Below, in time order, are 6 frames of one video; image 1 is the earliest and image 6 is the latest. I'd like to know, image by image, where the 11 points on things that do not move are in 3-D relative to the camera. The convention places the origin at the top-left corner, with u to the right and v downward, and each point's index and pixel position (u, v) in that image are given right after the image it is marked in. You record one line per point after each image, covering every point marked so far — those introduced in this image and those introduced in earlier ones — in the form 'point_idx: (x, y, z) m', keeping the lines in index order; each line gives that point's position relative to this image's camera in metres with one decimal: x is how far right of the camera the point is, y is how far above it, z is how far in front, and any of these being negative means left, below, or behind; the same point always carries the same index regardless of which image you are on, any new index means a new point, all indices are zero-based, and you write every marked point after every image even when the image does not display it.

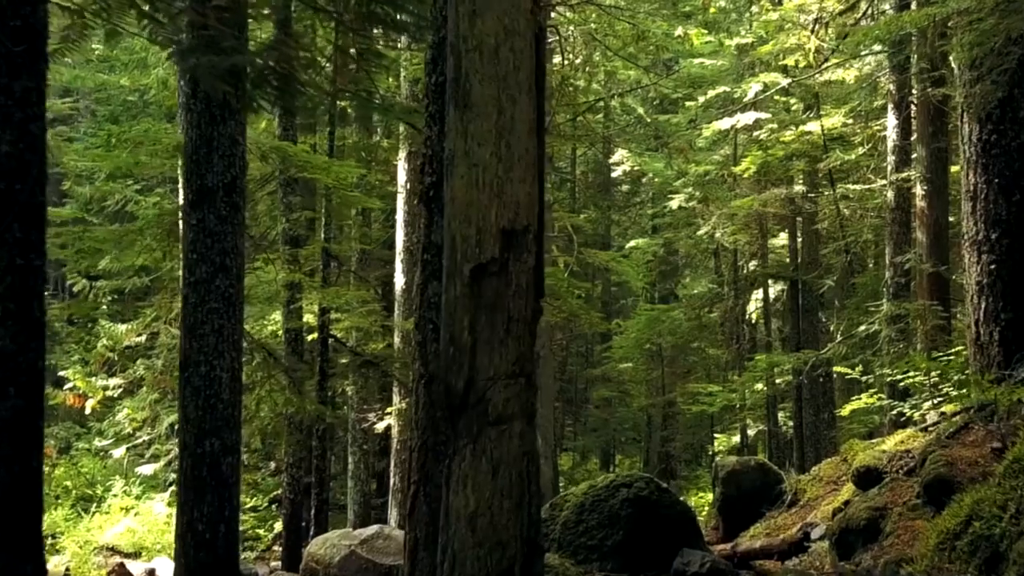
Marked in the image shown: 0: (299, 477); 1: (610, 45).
0: (-2.7, -2.4, +10.6) m
1: (+2.1, +4.9, +17.0) m
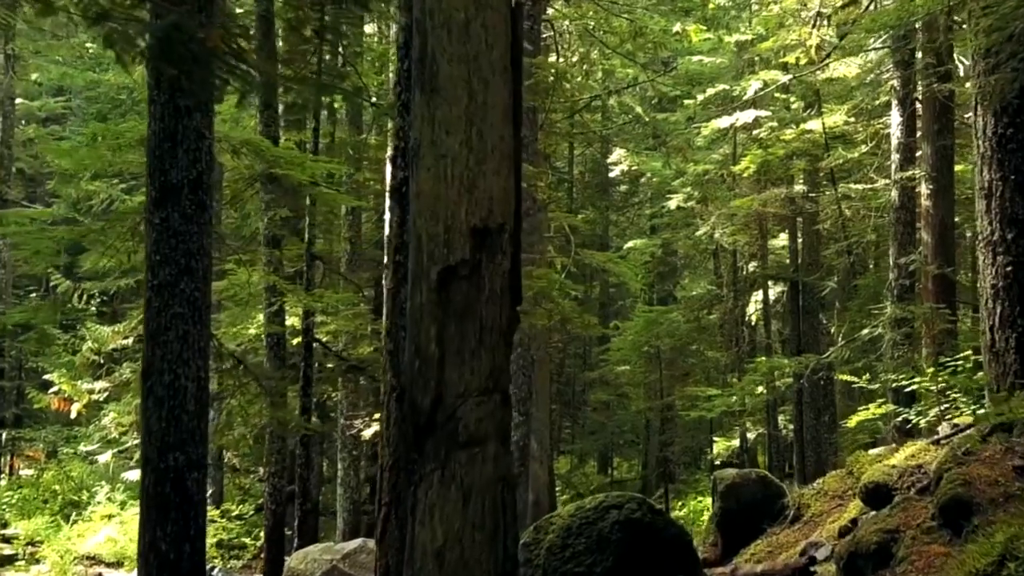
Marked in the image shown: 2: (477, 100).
0: (-2.8, -2.4, +10.2) m
1: (+1.9, +4.9, +16.6) m
2: (-0.1, +0.7, +3.1) m
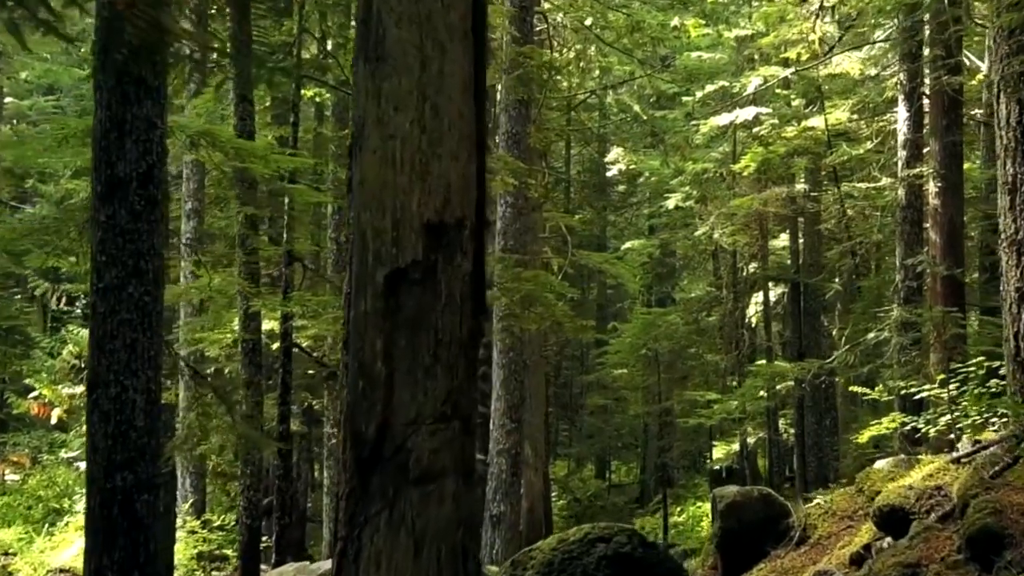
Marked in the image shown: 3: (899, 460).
0: (-3.0, -2.5, +9.7) m
1: (+1.8, +4.8, +16.1) m
2: (-0.3, +0.7, +2.6) m
3: (+3.7, -1.6, +7.9) m
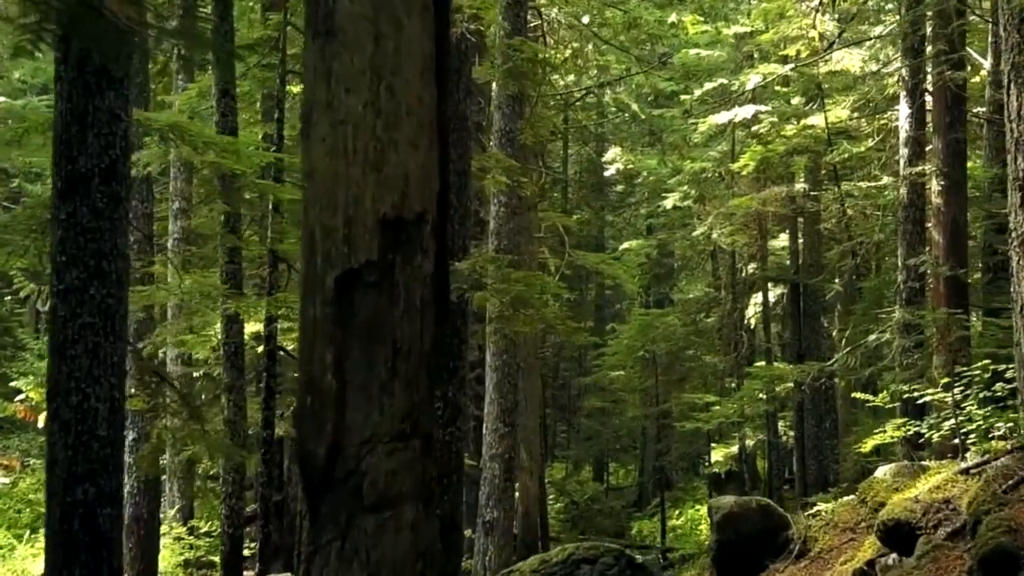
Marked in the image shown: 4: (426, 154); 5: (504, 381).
0: (-3.1, -2.5, +9.5) m
1: (+1.7, +4.8, +15.9) m
2: (-0.3, +0.7, +2.4) m
3: (+3.6, -1.6, +7.7) m
4: (-0.2, +0.4, +2.4) m
5: (-0.1, -1.4, +13.1) m
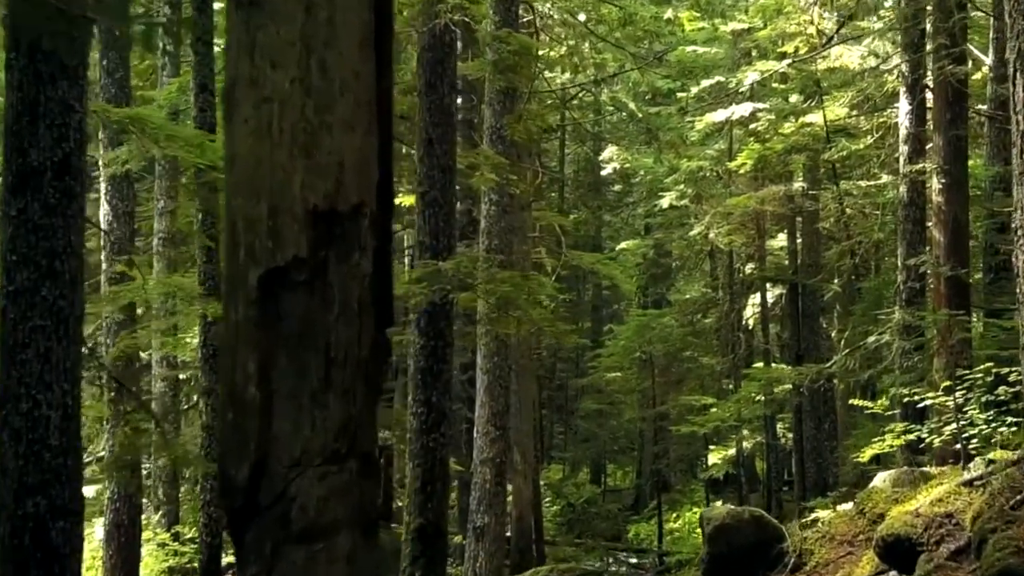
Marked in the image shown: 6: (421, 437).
0: (-3.2, -2.5, +9.2) m
1: (+1.6, +4.8, +15.6) m
2: (-0.5, +0.7, +2.1) m
3: (+3.4, -1.7, +7.4) m
4: (-0.4, +0.4, +2.1) m
5: (-0.3, -1.4, +12.8) m
6: (-0.8, -1.4, +7.8) m
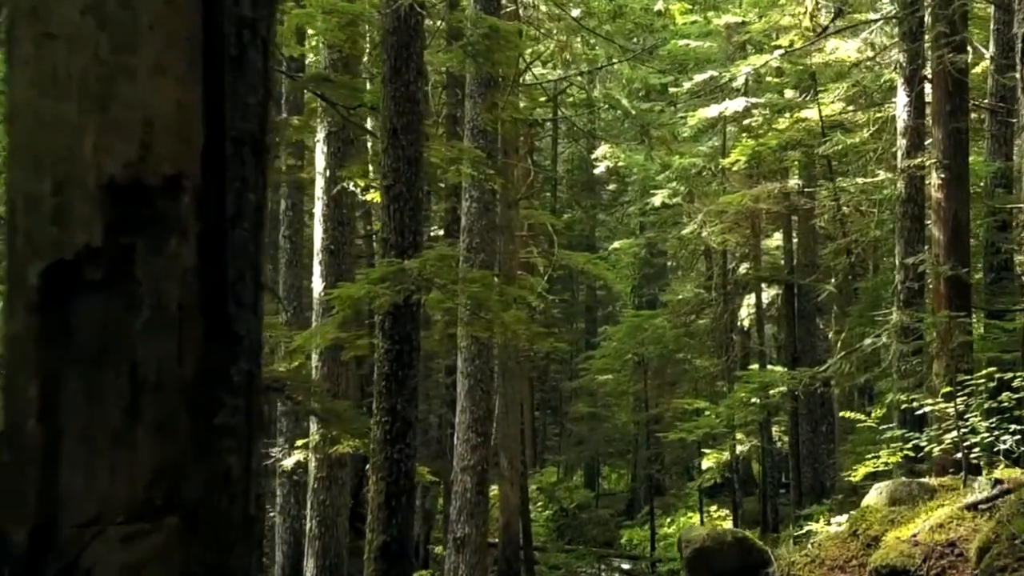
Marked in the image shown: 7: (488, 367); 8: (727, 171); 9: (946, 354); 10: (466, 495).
0: (-3.4, -2.5, +8.7) m
1: (+1.3, +4.8, +15.1) m
2: (-0.7, +0.7, +1.6) m
3: (+3.2, -1.7, +6.9) m
4: (-0.6, +0.4, +1.6) m
5: (-0.5, -1.5, +12.3) m
6: (-1.1, -1.4, +7.3) m
7: (-0.4, -1.2, +12.4) m
8: (+4.8, +2.6, +18.7) m
9: (+5.0, -0.7, +9.7) m
10: (-0.7, -3.0, +12.1) m
